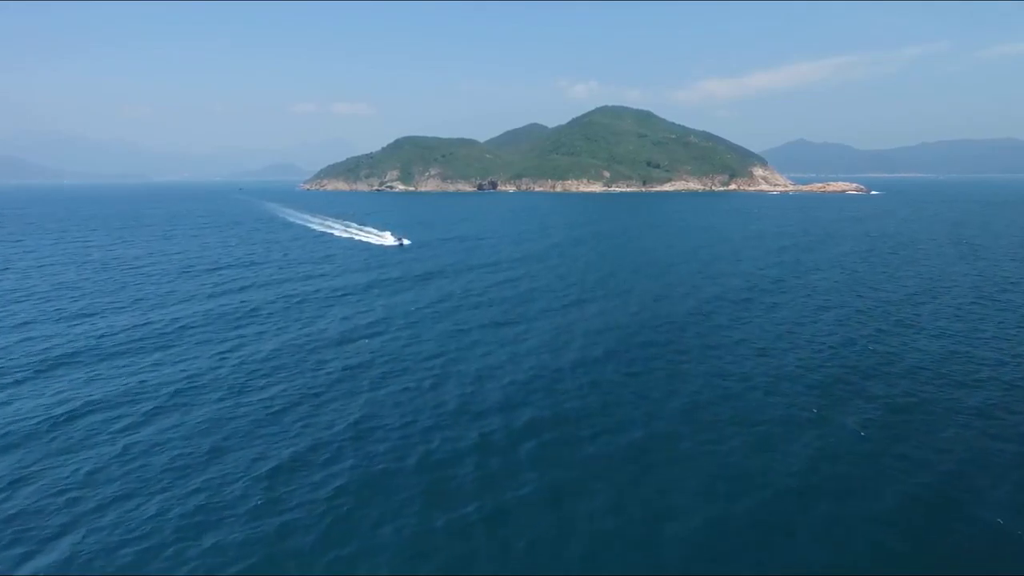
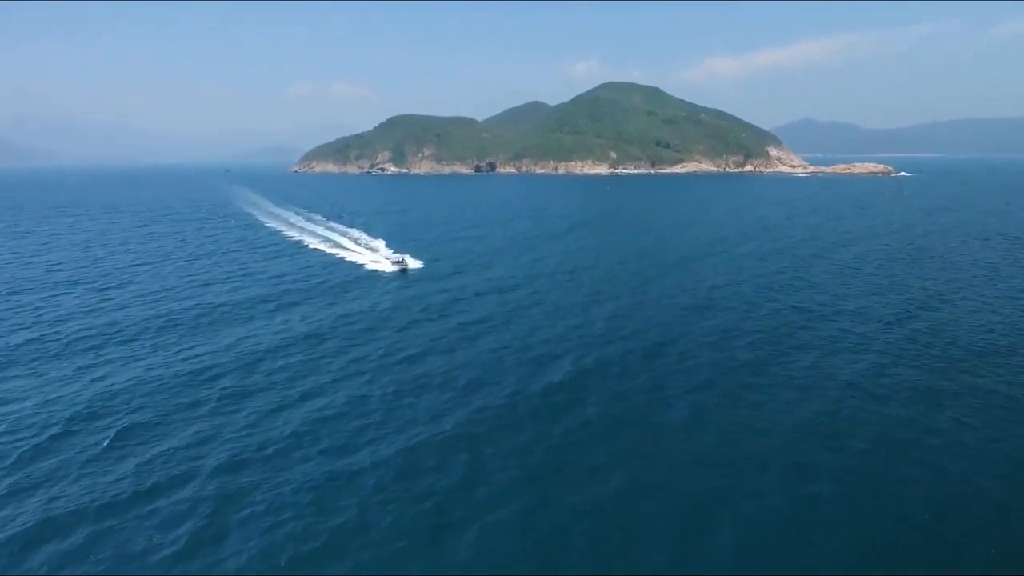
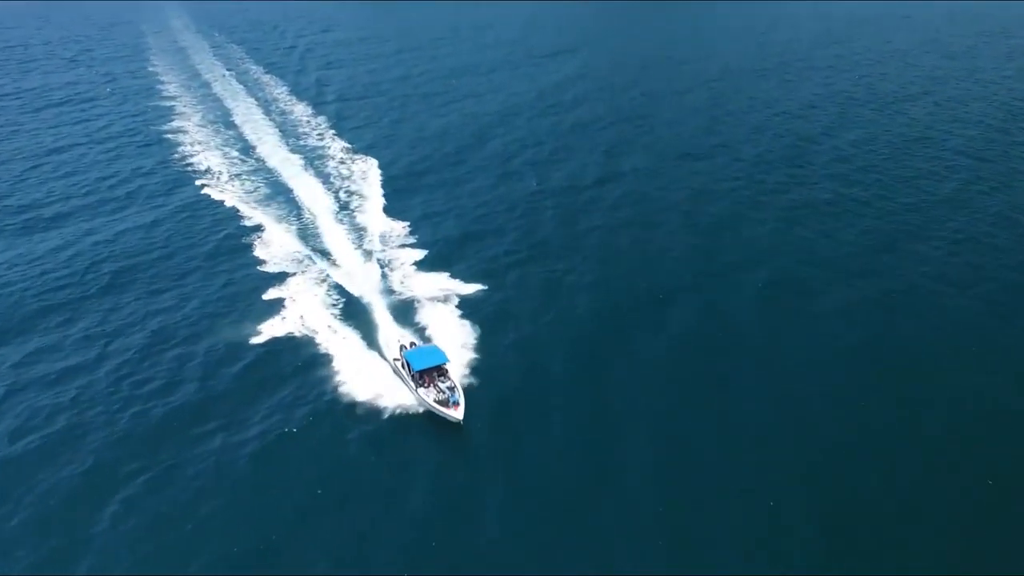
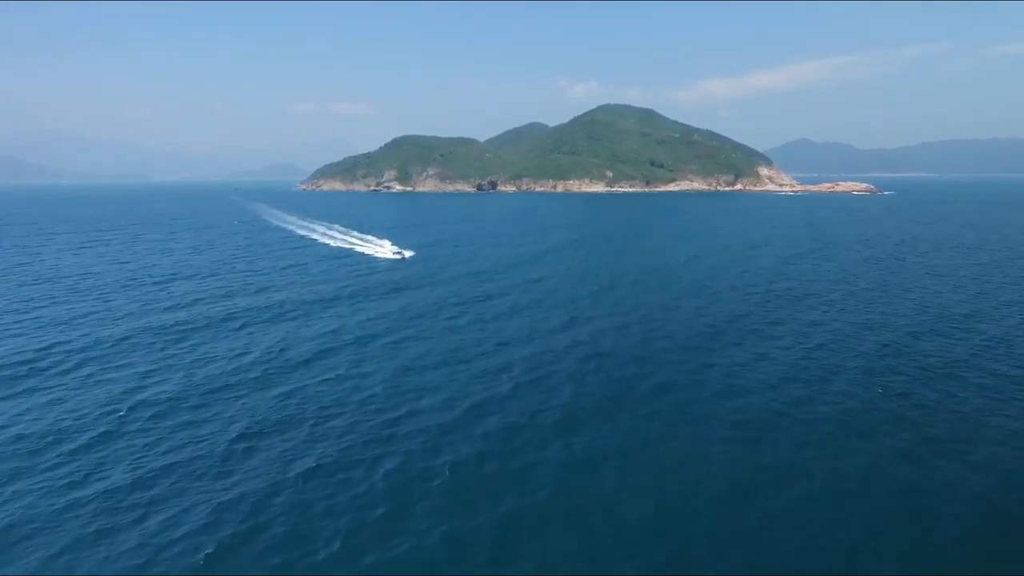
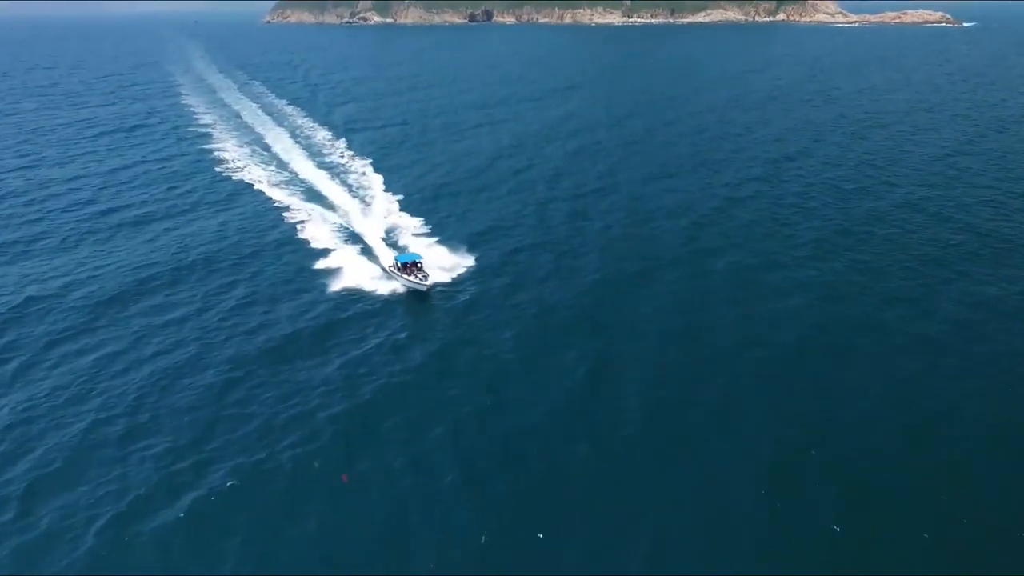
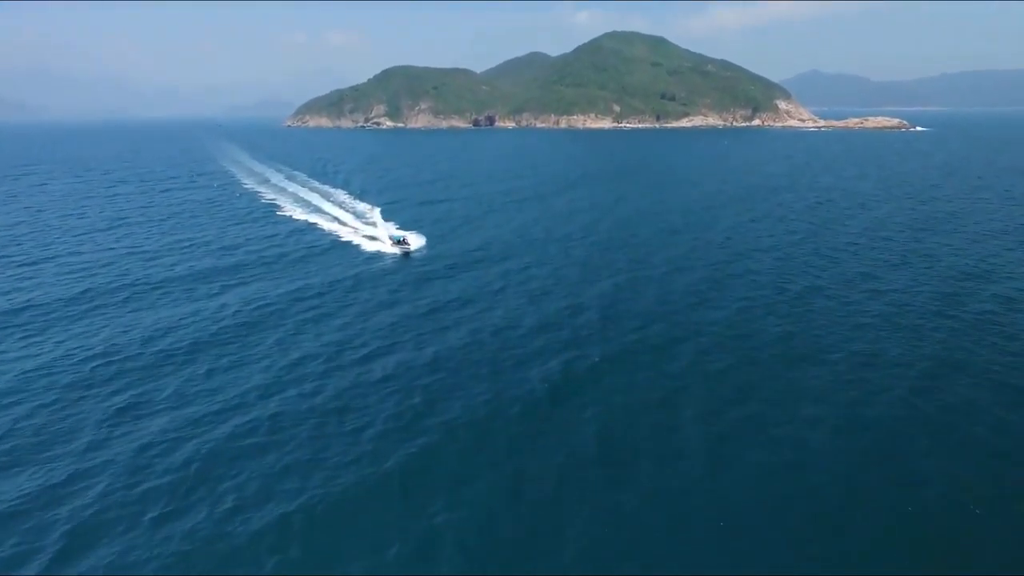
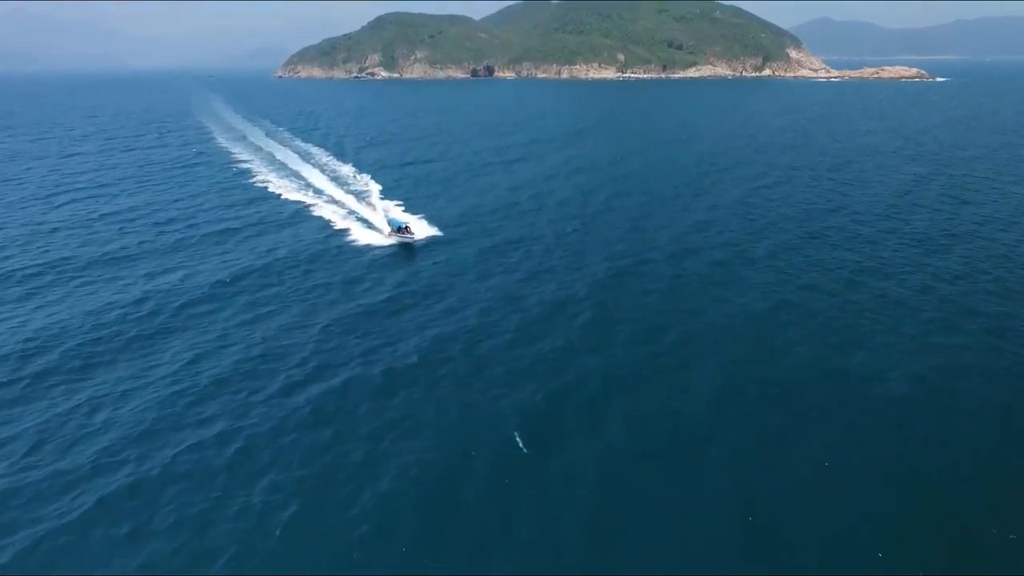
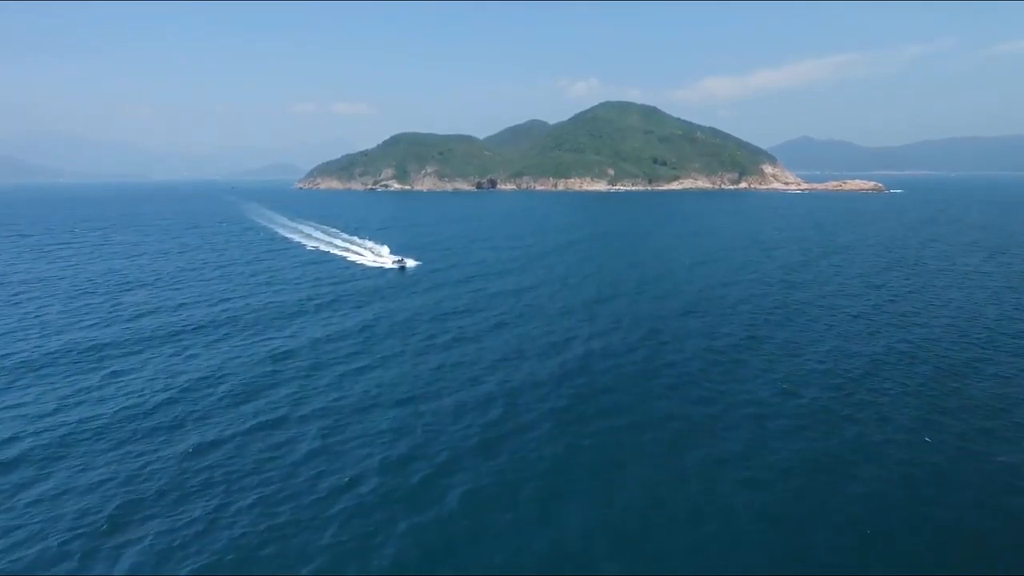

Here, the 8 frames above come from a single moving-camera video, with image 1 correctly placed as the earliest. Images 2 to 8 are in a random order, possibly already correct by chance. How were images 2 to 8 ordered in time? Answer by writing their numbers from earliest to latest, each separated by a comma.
4, 8, 2, 6, 7, 5, 3
